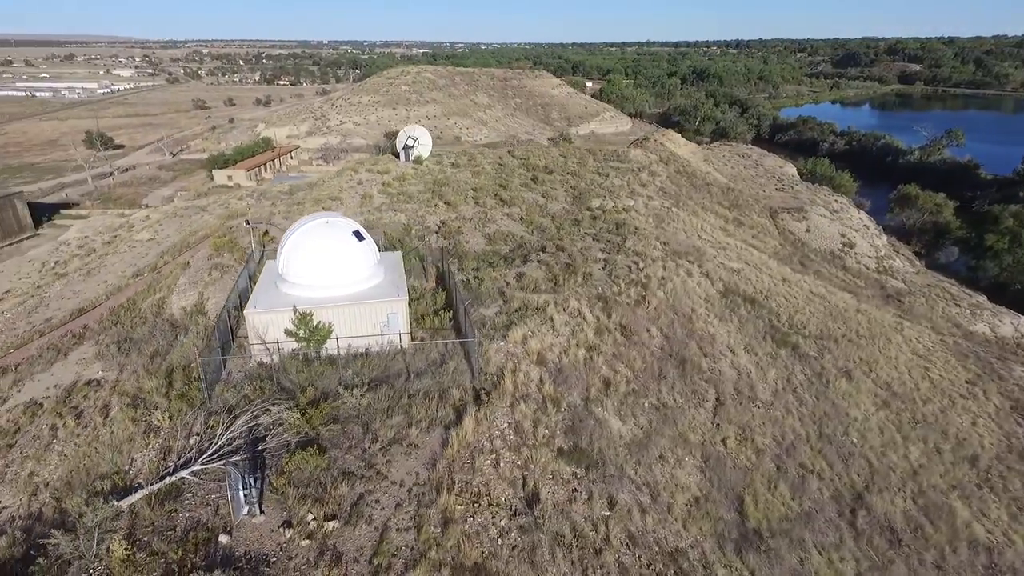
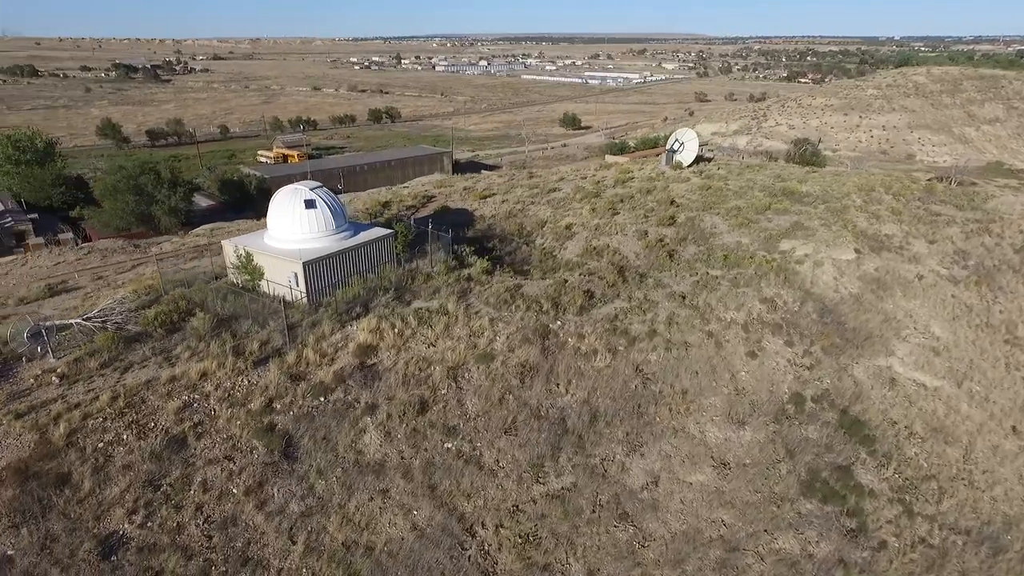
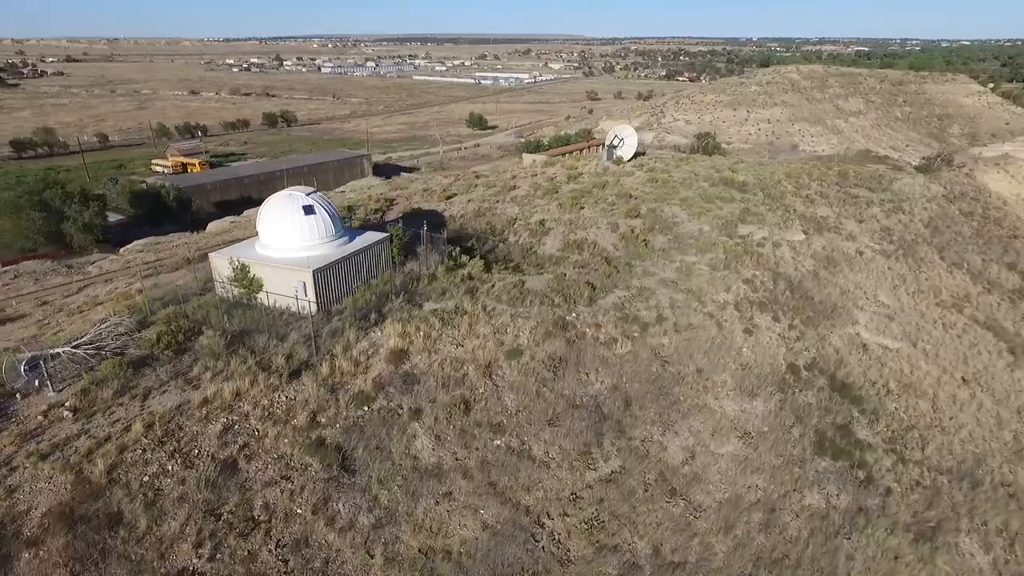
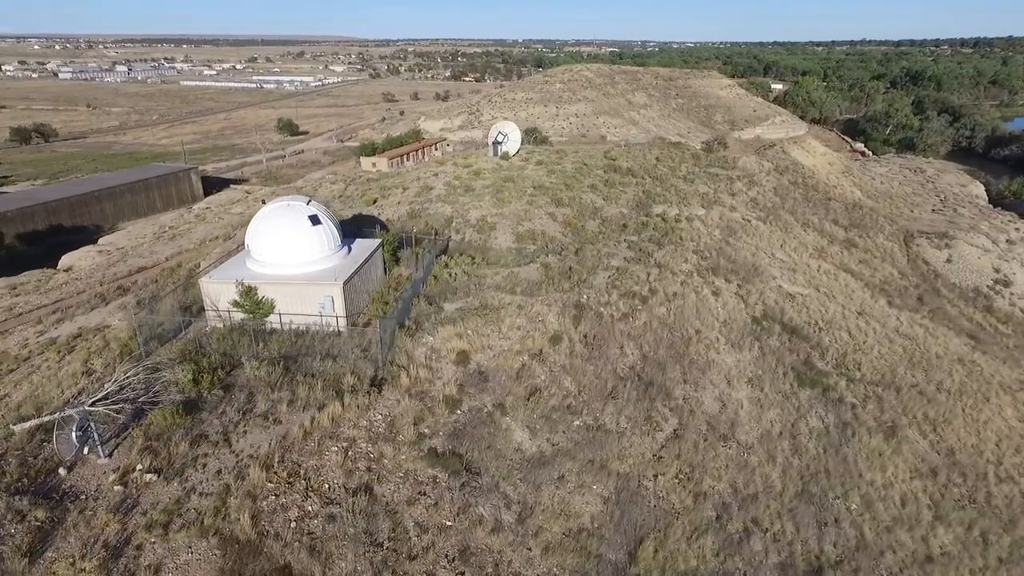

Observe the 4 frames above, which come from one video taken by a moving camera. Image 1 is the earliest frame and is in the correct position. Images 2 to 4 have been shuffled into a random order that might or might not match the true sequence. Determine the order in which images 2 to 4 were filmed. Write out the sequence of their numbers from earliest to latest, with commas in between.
4, 3, 2
